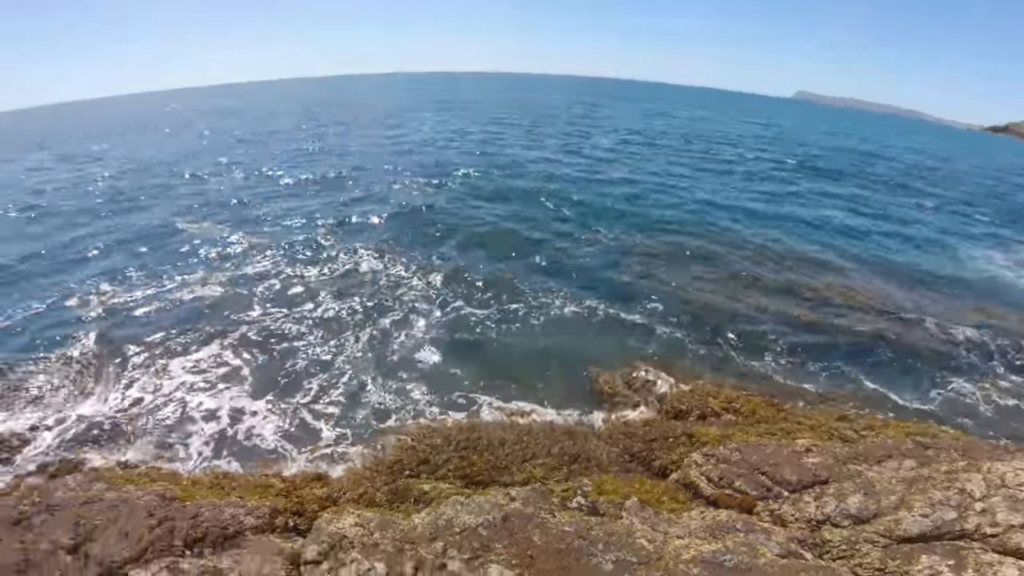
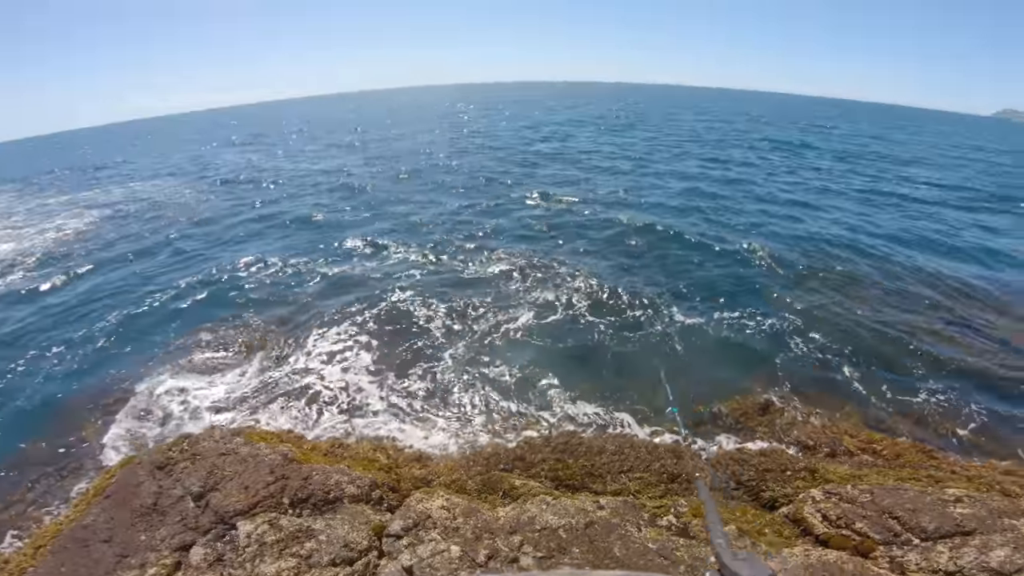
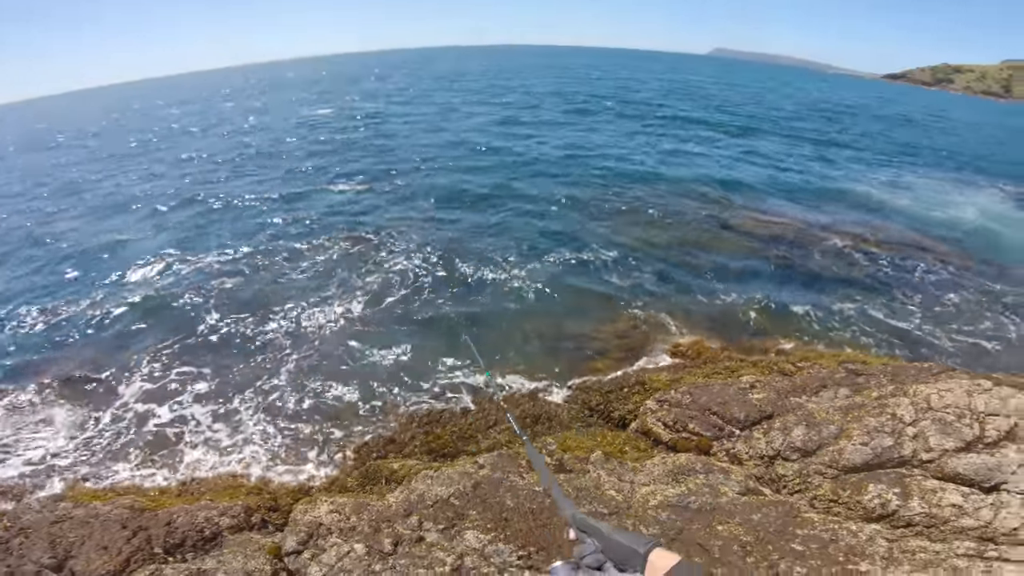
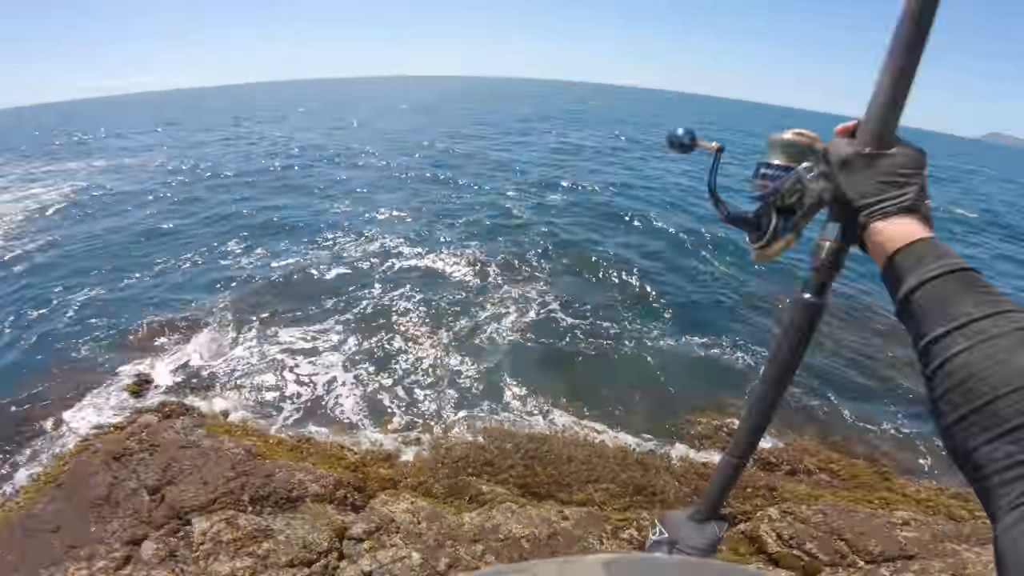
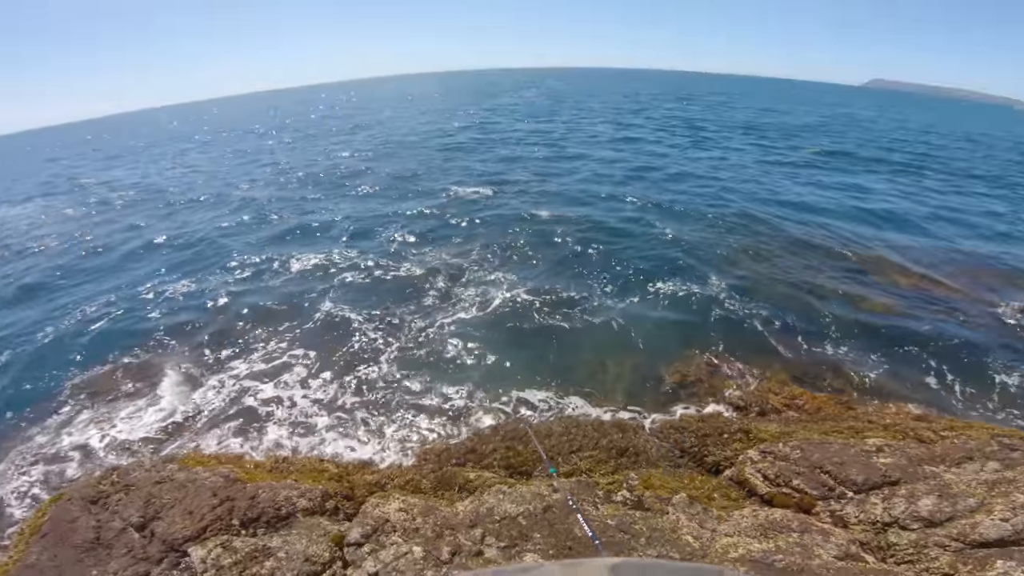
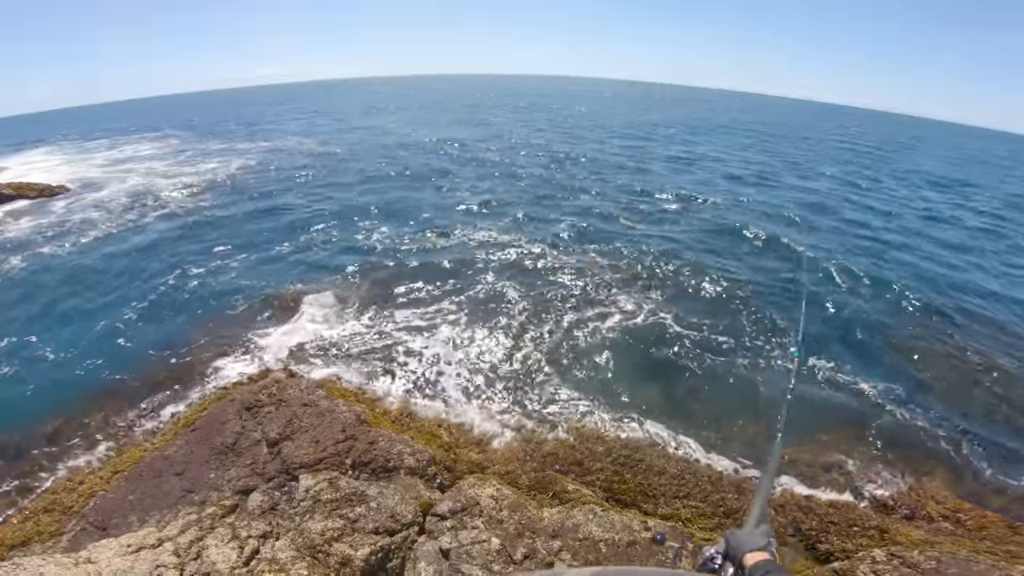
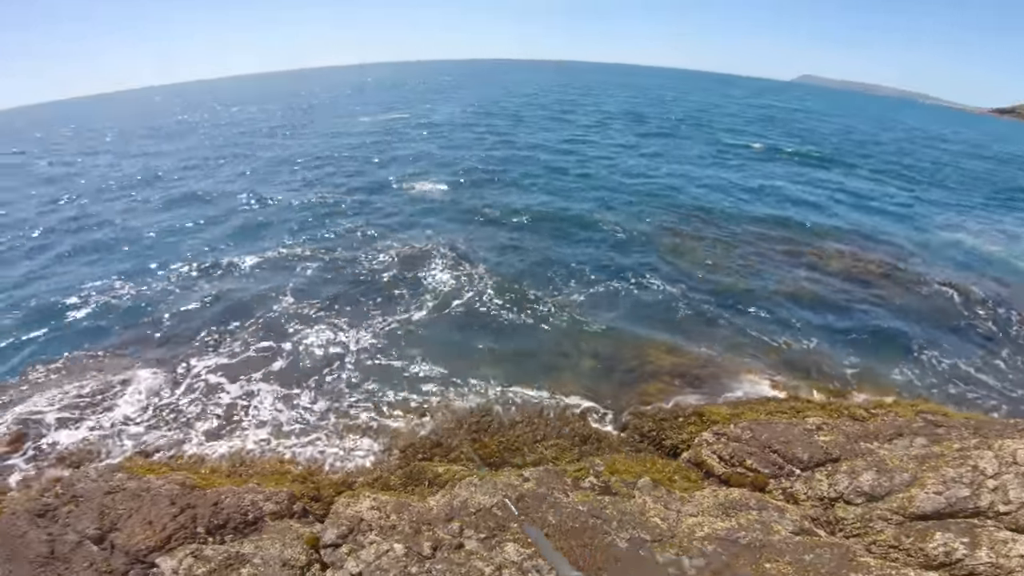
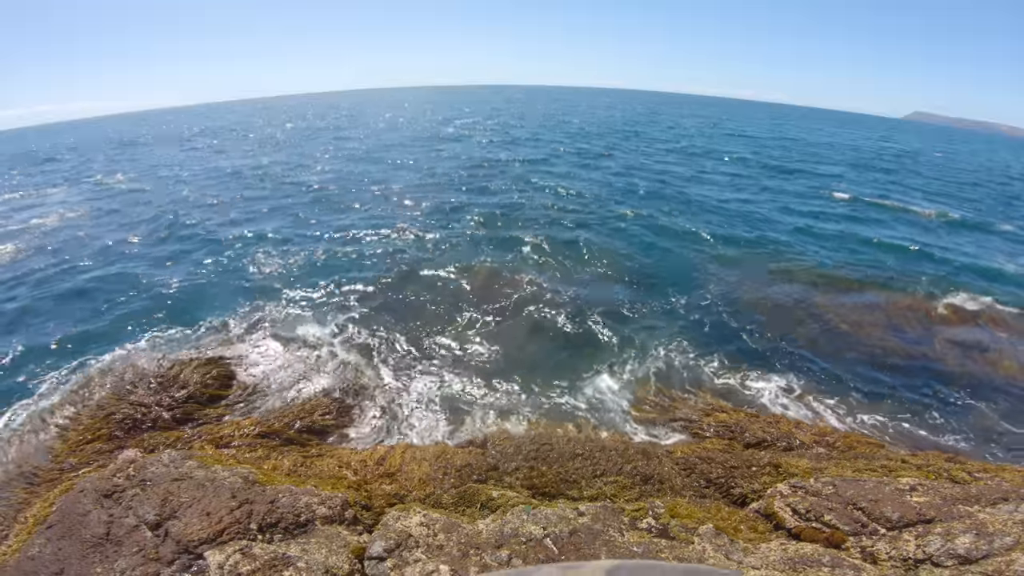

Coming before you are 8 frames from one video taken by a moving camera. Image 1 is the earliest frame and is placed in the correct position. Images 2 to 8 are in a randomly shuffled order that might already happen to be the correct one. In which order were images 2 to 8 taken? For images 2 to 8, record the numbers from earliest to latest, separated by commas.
4, 6, 2, 5, 3, 7, 8
